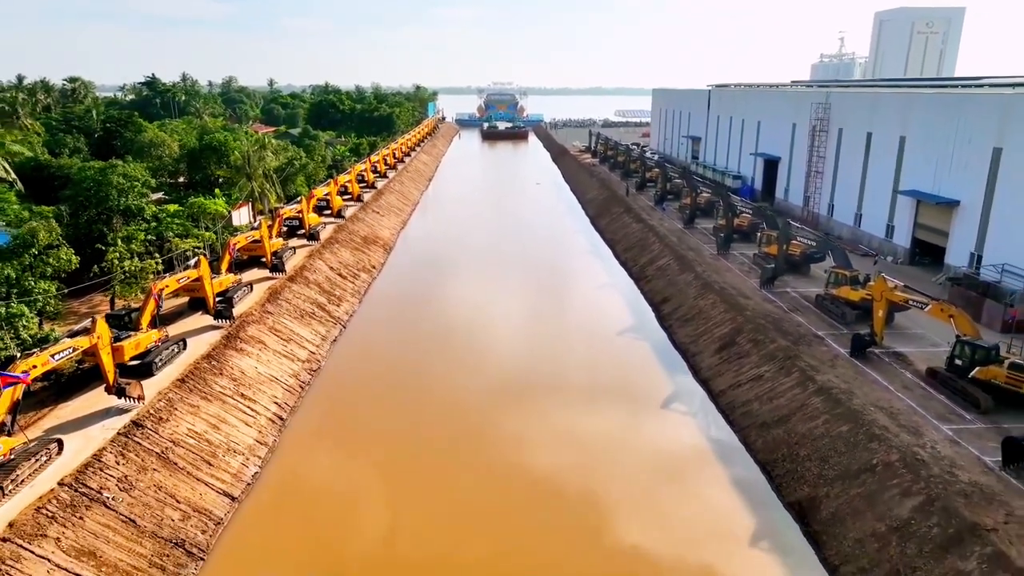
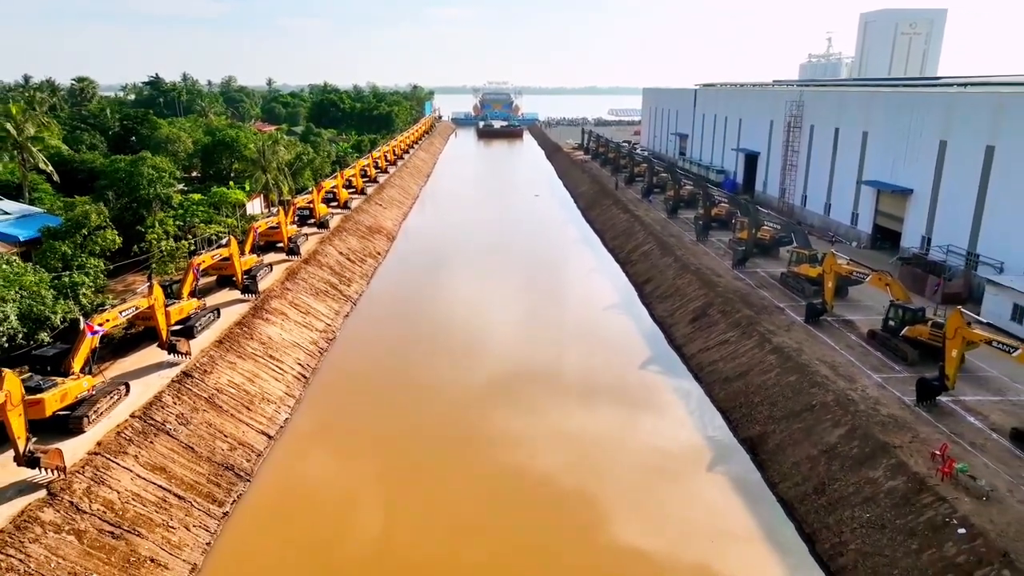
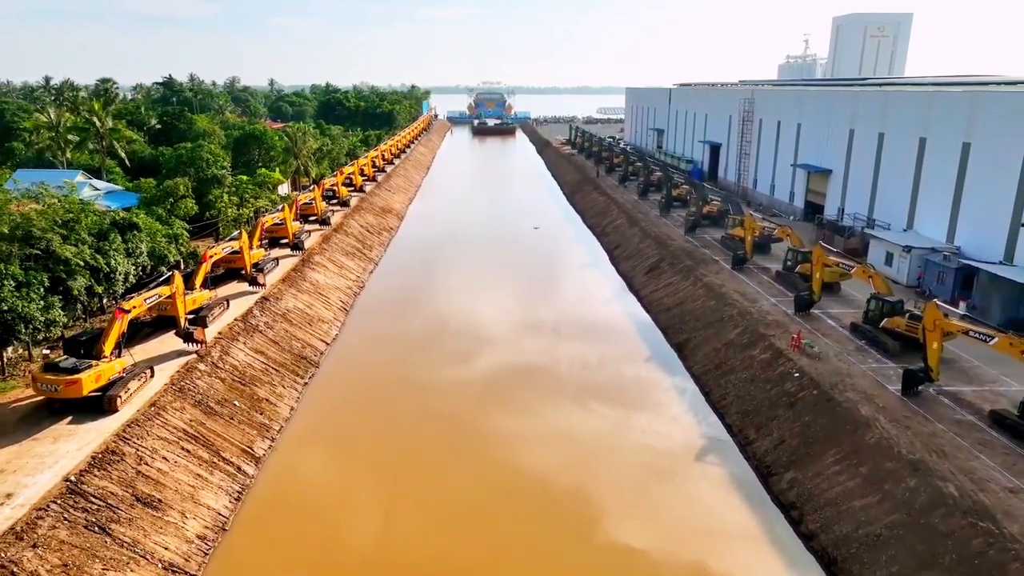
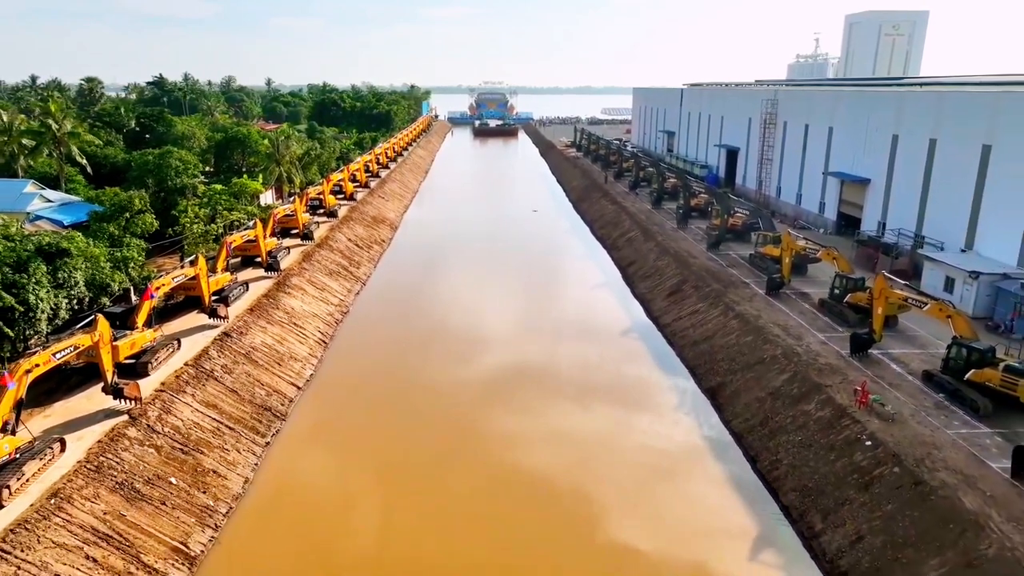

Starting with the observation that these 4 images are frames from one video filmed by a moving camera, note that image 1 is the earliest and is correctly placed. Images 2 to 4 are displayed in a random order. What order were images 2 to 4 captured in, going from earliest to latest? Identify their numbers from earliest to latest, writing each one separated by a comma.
2, 4, 3
